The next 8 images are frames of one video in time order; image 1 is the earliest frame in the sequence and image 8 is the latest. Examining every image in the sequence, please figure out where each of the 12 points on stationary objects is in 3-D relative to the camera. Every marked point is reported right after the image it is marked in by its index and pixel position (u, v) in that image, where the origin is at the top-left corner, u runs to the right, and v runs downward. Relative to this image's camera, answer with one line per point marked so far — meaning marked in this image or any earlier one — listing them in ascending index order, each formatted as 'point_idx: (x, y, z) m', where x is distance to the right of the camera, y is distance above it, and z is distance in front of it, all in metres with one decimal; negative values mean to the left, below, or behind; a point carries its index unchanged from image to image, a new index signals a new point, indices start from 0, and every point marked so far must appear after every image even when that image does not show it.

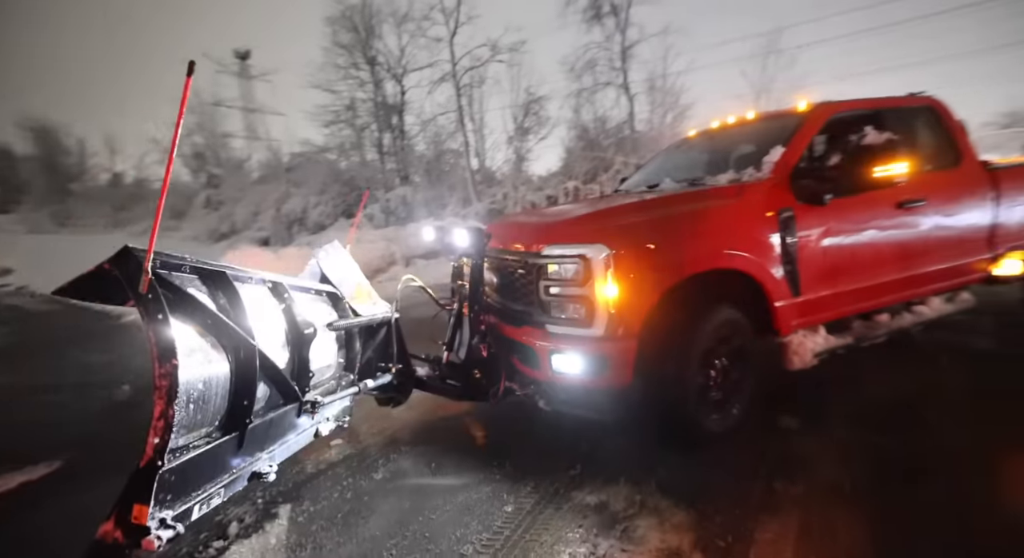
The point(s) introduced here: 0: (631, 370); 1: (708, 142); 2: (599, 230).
0: (+0.7, -0.5, +2.7) m
1: (+1.8, +1.3, +4.6) m
2: (+0.5, +0.3, +2.7) m
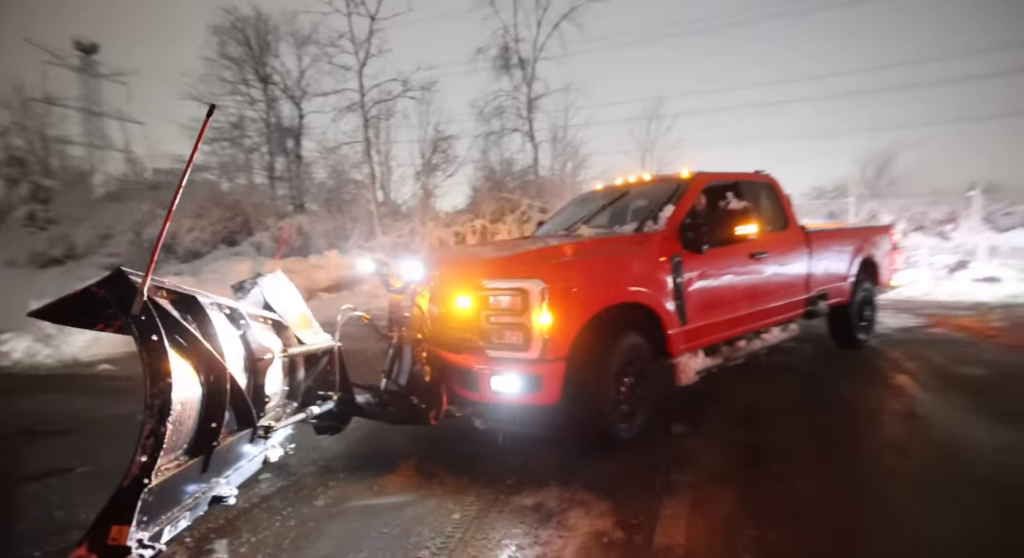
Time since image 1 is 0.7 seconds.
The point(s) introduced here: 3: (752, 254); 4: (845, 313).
0: (+0.3, -0.7, +3.2) m
1: (+1.1, +0.9, +5.4) m
2: (+0.2, +0.1, +3.2) m
3: (+2.3, +0.2, +4.6) m
4: (+4.3, -0.4, +6.3) m
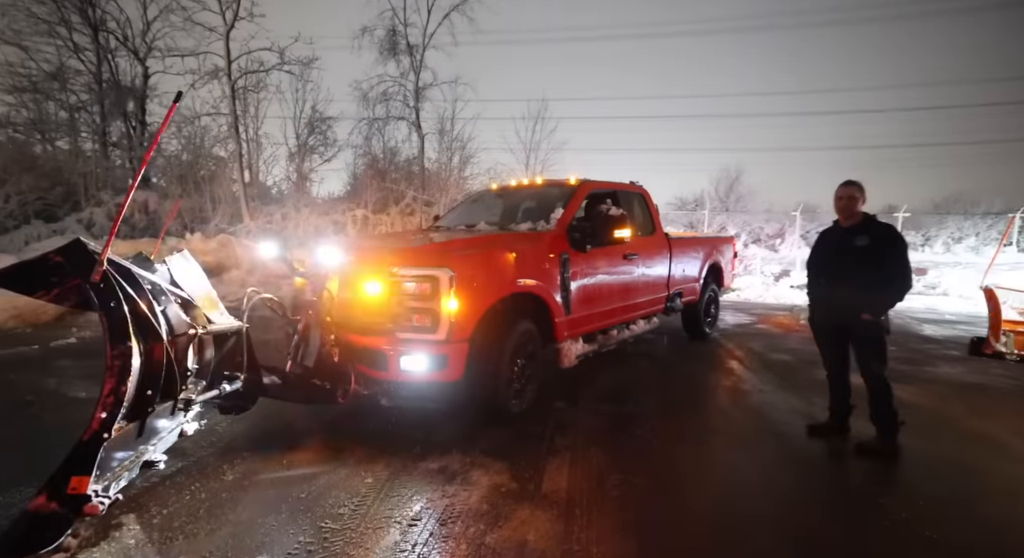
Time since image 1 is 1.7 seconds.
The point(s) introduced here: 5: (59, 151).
0: (-0.4, -0.6, +3.5) m
1: (-0.1, +1.0, +5.9) m
2: (-0.5, +0.2, +3.5) m
3: (+1.2, +0.3, +5.5) m
4: (+2.8, -0.4, +7.5) m
5: (-15.3, +4.3, +16.3) m
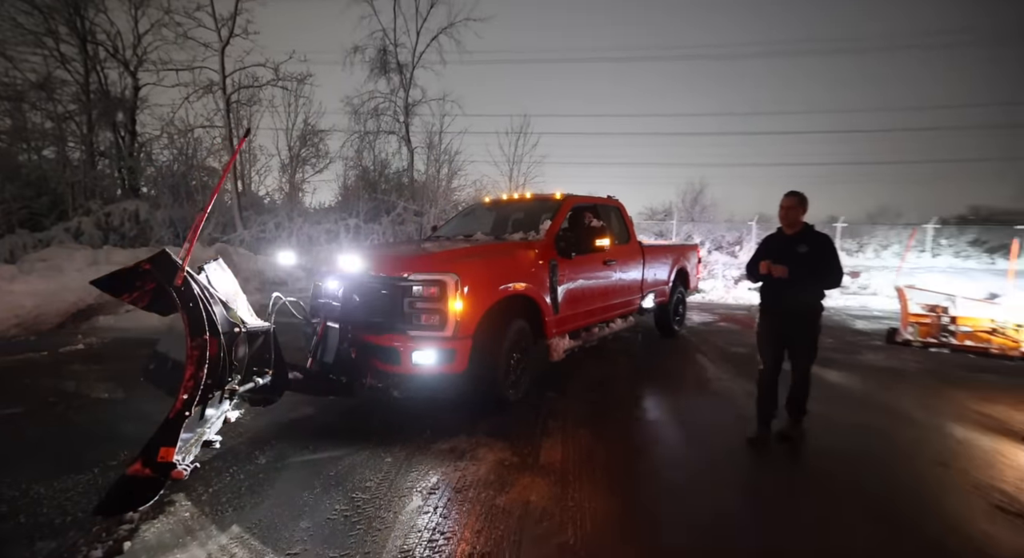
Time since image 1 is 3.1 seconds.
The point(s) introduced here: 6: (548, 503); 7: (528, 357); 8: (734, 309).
0: (-0.4, -0.7, +4.1) m
1: (-0.2, +0.9, +6.5) m
2: (-0.5, +0.1, +4.1) m
3: (+1.2, +0.2, +6.0) m
4: (+2.6, -0.5, +8.2) m
5: (-15.7, +4.0, +16.5) m
6: (+0.2, -1.3, +3.0) m
7: (+0.1, -0.8, +4.9) m
8: (+5.9, -0.8, +12.8) m
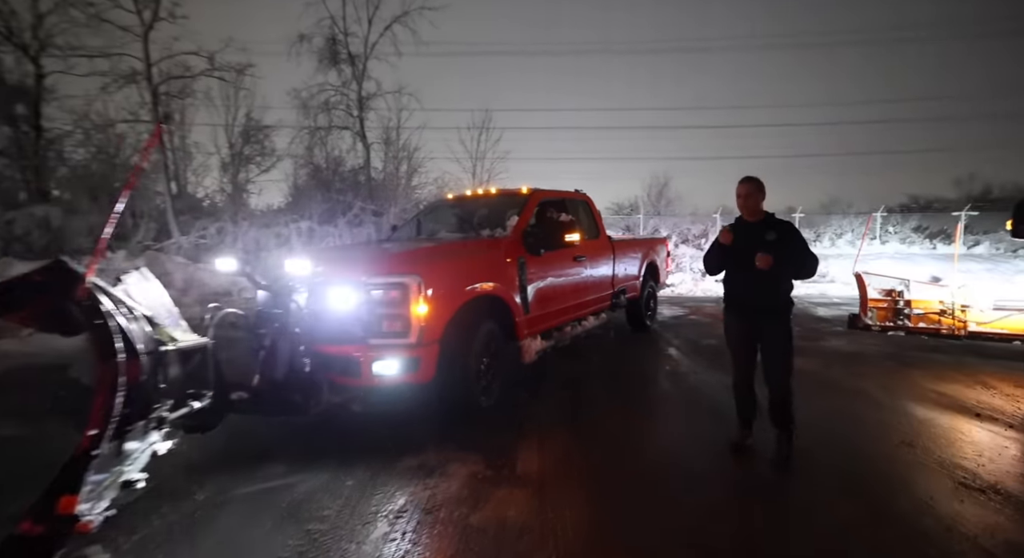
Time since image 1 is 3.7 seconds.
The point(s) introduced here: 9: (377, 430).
0: (-0.6, -0.7, +3.8) m
1: (-0.7, +0.9, +6.2) m
2: (-0.8, +0.1, +3.8) m
3: (+0.8, +0.3, +5.8) m
4: (+2.1, -0.4, +8.0) m
5: (-17.0, +3.5, +15.0) m
6: (+0.1, -1.3, +2.7) m
7: (-0.1, -0.8, +4.6) m
8: (+5.1, -0.6, +12.9) m
9: (-1.1, -1.3, +3.8) m
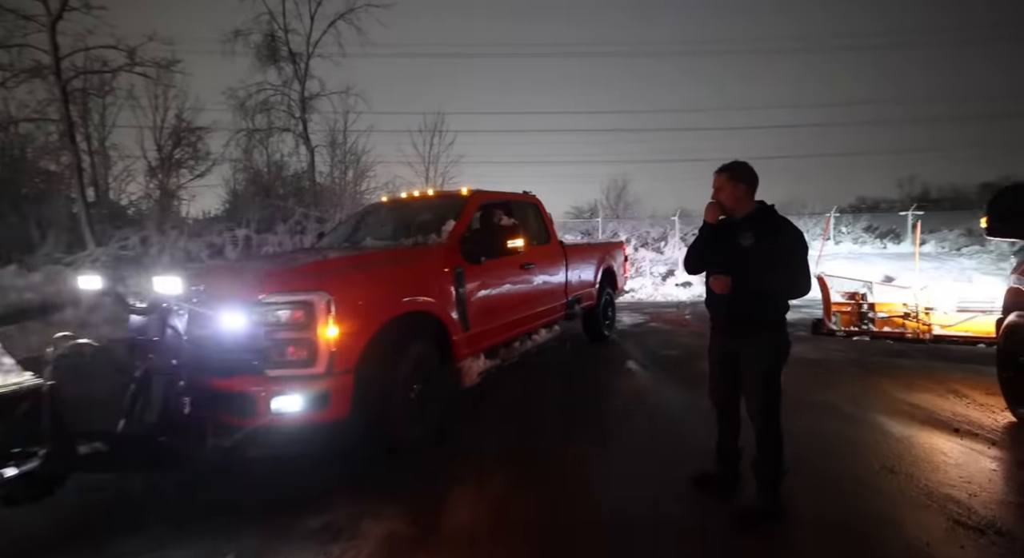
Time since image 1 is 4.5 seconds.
0: (-1.1, -0.8, +3.1) m
1: (-1.4, +0.8, +5.5) m
2: (-1.2, 0.0, +3.1) m
3: (+0.1, +0.2, +5.3) m
4: (+1.3, -0.5, +7.6) m
5: (-18.4, +2.9, +13.0) m
6: (-0.3, -1.4, +2.1) m
7: (-0.6, -0.9, +4.0) m
8: (+3.8, -0.7, +12.7) m
9: (-1.5, -1.4, +3.2) m
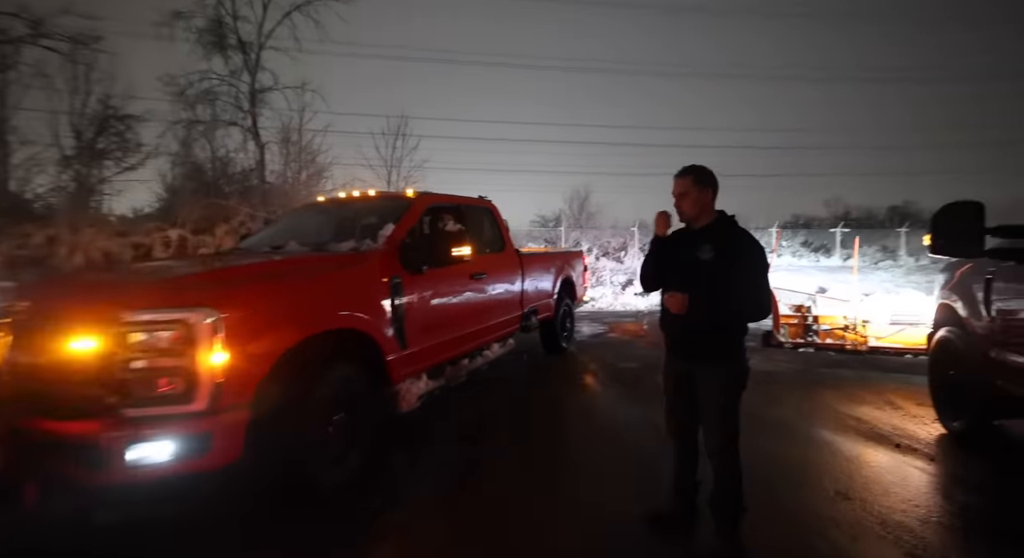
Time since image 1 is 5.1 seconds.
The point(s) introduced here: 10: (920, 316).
0: (-1.4, -0.9, +2.6) m
1: (-1.9, +0.7, +5.0) m
2: (-1.6, -0.1, +2.6) m
3: (-0.4, 0.0, +4.9) m
4: (+0.6, -0.7, +7.3) m
5: (-19.4, +3.1, +11.2) m
6: (-0.6, -1.5, +1.6) m
7: (-1.1, -1.0, +3.5) m
8: (+2.7, -1.0, +12.5) m
9: (-1.9, -1.4, +2.6) m
10: (+6.4, -0.6, +7.5) m
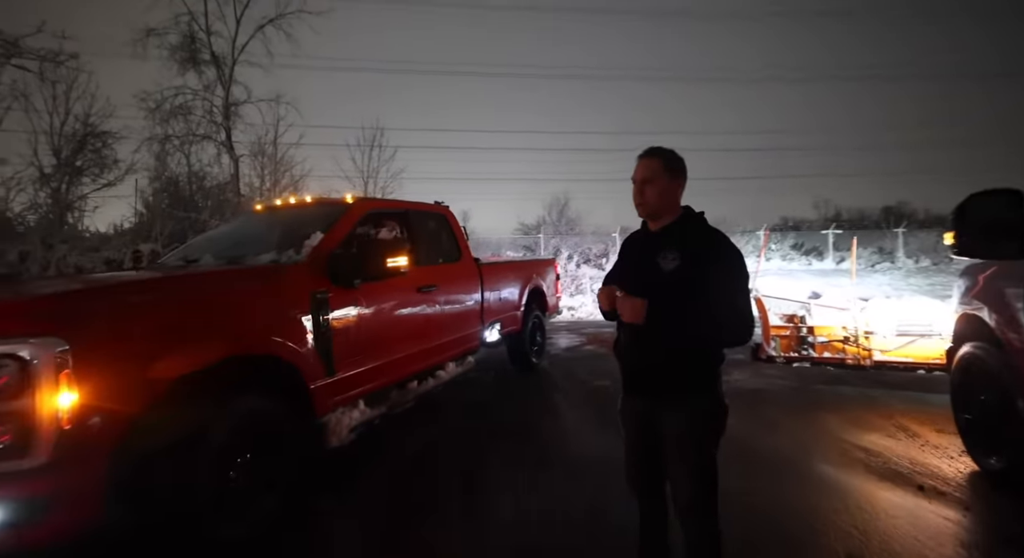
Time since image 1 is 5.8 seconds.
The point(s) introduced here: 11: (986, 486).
0: (-1.7, -1.0, +2.0) m
1: (-2.3, +0.5, +4.4) m
2: (-1.9, -0.2, +2.0) m
3: (-0.8, -0.1, +4.3) m
4: (+0.2, -0.9, +6.7) m
5: (-19.9, +2.4, +10.3) m
6: (-0.8, -1.5, +1.1) m
7: (-1.4, -1.1, +2.9) m
8: (+2.2, -1.2, +12.0) m
9: (-2.2, -1.5, +2.0) m
10: (+6.0, -0.6, +7.0) m
11: (+3.3, -1.4, +3.4) m
